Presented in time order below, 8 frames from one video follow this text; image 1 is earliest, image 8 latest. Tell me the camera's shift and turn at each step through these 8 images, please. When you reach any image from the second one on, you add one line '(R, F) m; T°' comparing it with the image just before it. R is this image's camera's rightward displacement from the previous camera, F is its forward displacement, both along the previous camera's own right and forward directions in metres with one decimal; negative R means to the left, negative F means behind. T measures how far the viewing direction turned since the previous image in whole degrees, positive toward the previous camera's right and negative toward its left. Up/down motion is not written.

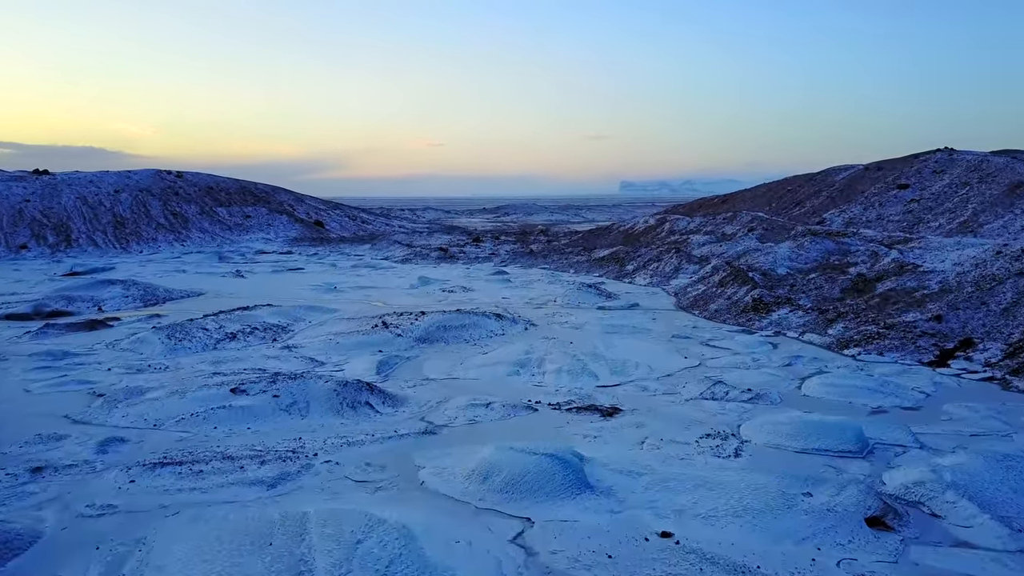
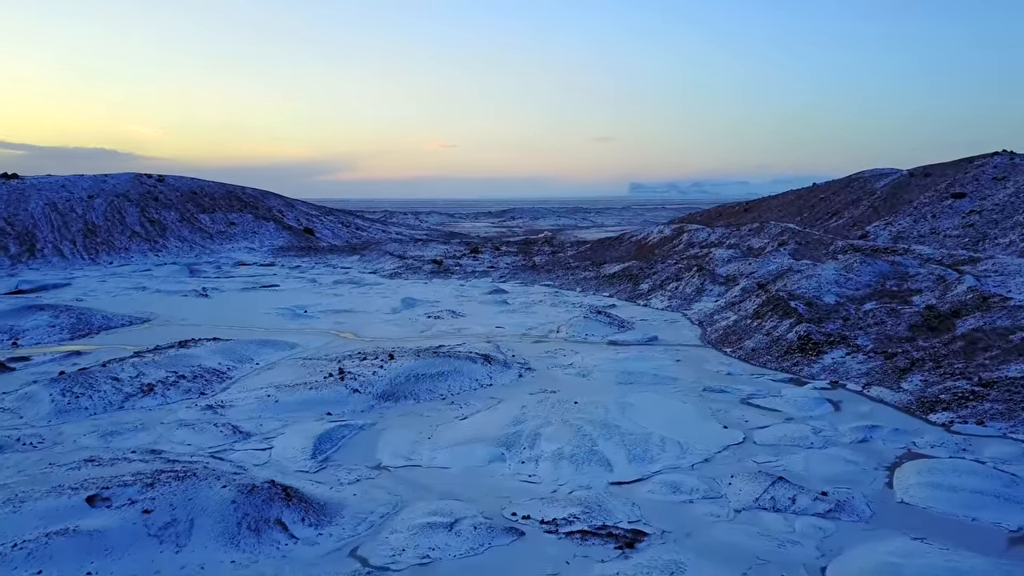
(+0.2, +2.5) m; -1°
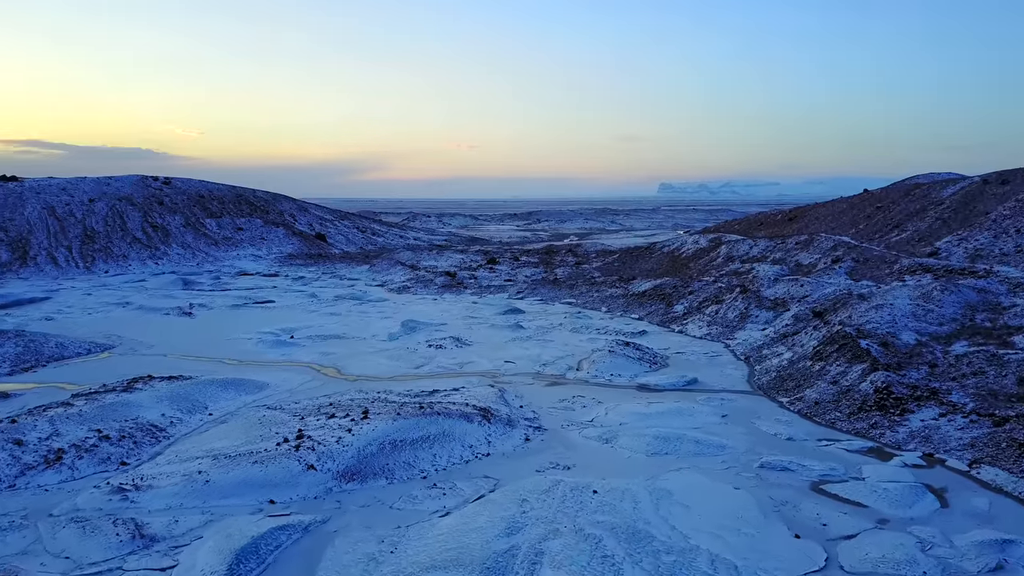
(+0.2, +2.1) m; -2°
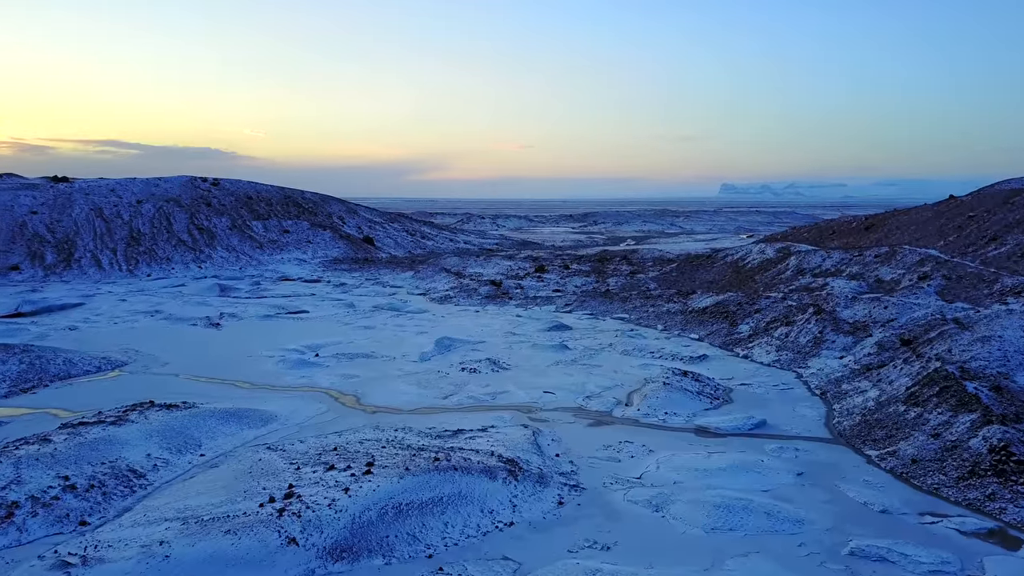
(+0.2, +1.4) m; -4°
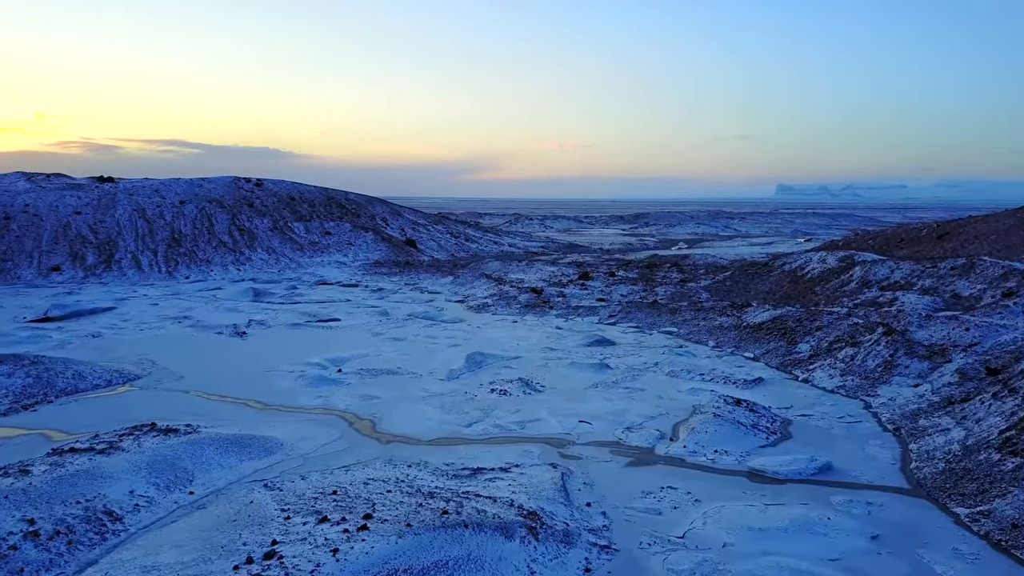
(+0.2, +1.0) m; -4°
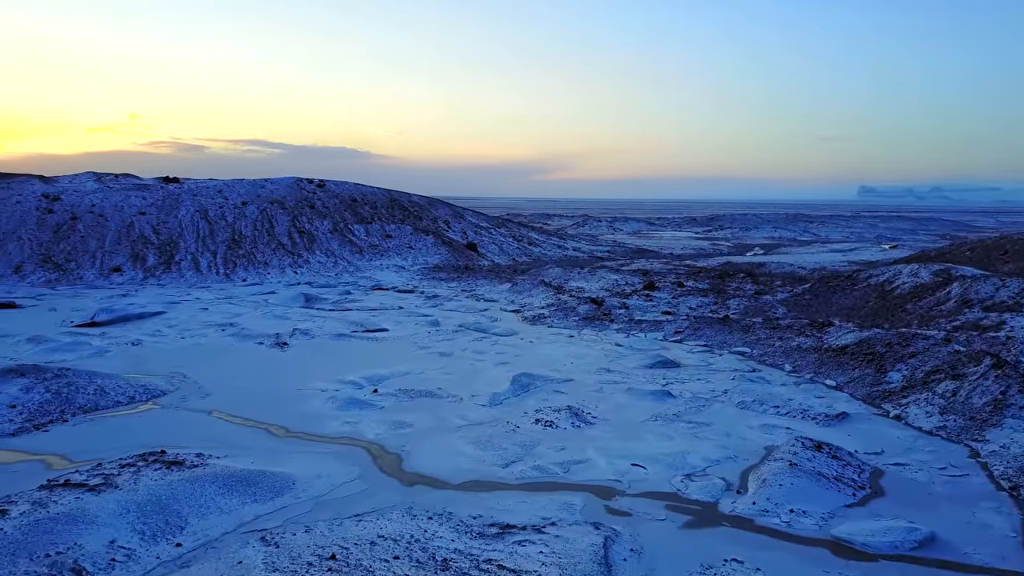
(+0.3, +1.2) m; -5°
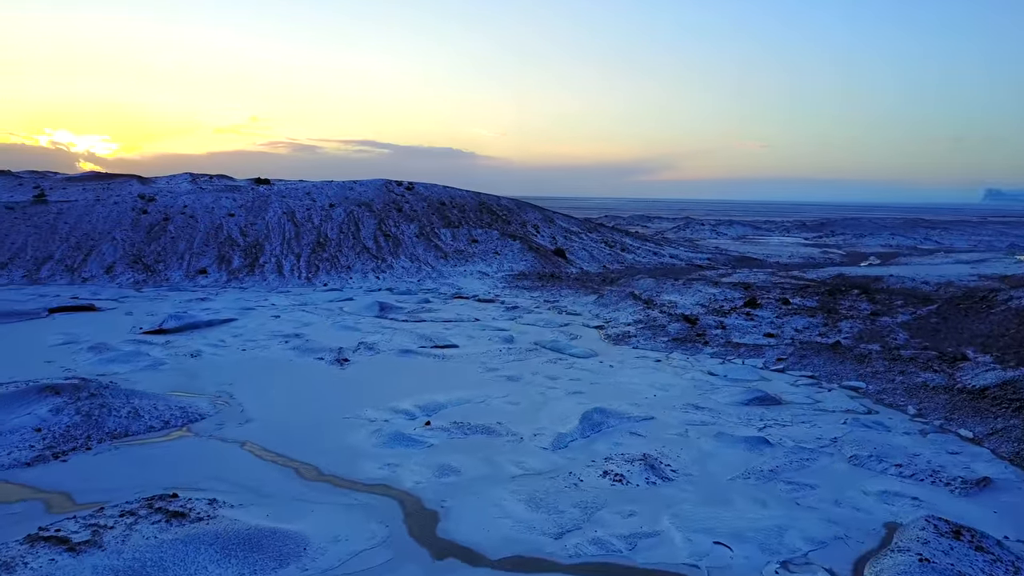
(+0.4, +1.4) m; -7°
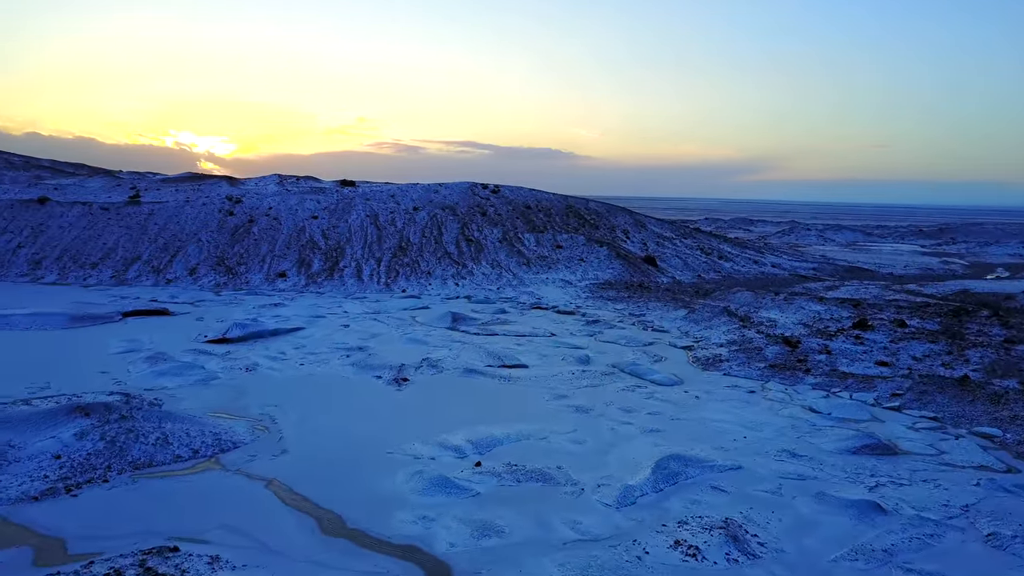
(+0.4, +1.3) m; -7°
